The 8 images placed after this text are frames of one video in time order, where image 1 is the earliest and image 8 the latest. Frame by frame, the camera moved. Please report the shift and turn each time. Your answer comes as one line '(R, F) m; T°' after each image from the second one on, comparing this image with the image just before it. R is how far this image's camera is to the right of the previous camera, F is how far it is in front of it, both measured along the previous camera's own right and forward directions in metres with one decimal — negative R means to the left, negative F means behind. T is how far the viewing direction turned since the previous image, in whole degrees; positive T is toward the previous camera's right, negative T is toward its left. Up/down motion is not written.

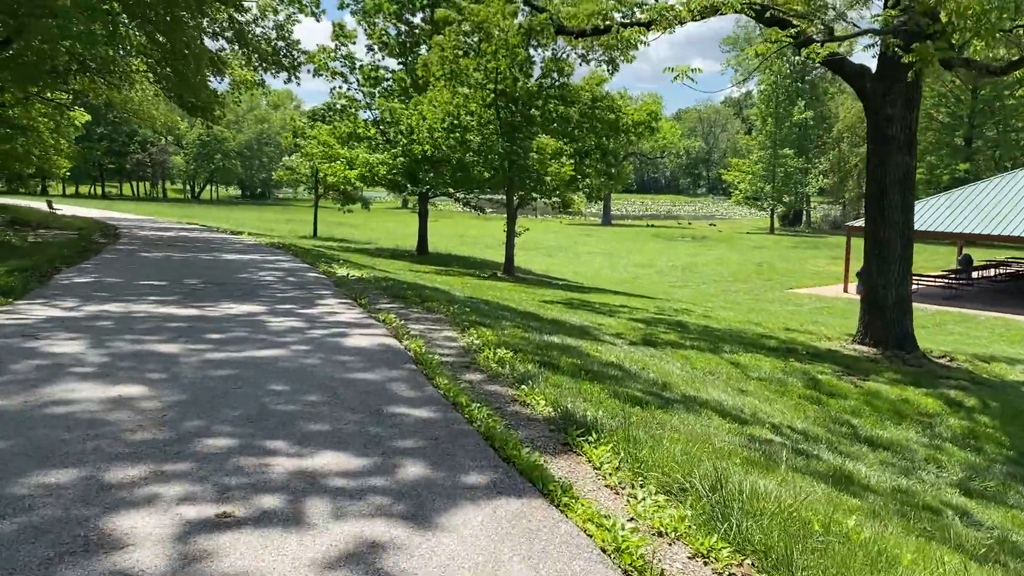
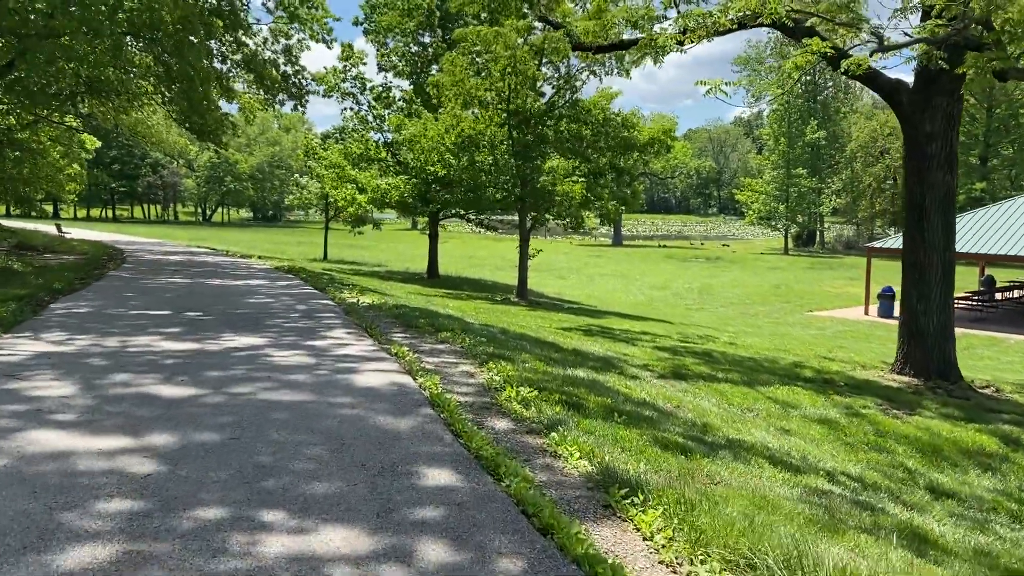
(-0.1, +0.5) m; -1°
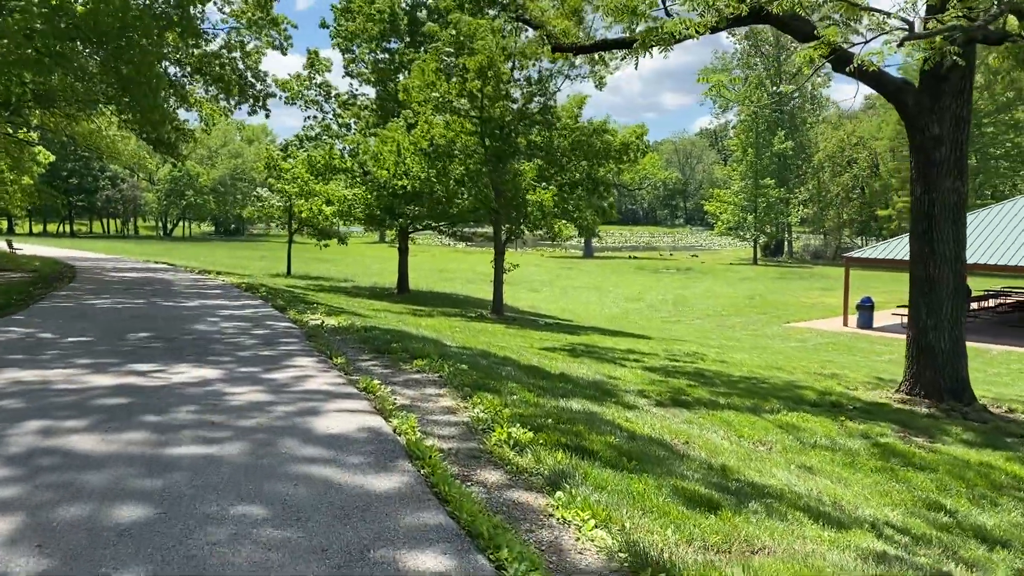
(-0.1, +0.8) m; +2°
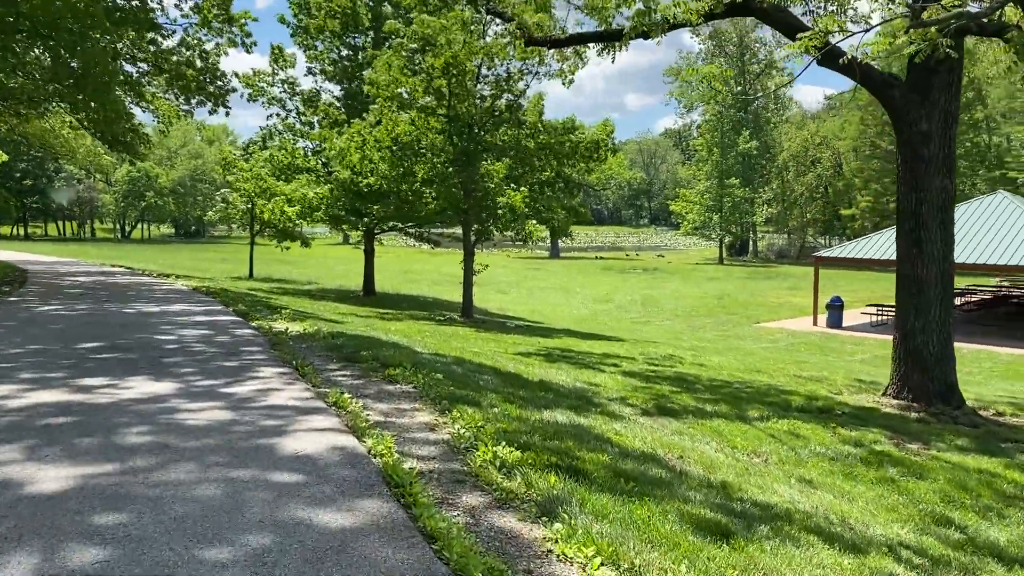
(-0.1, +0.4) m; +2°
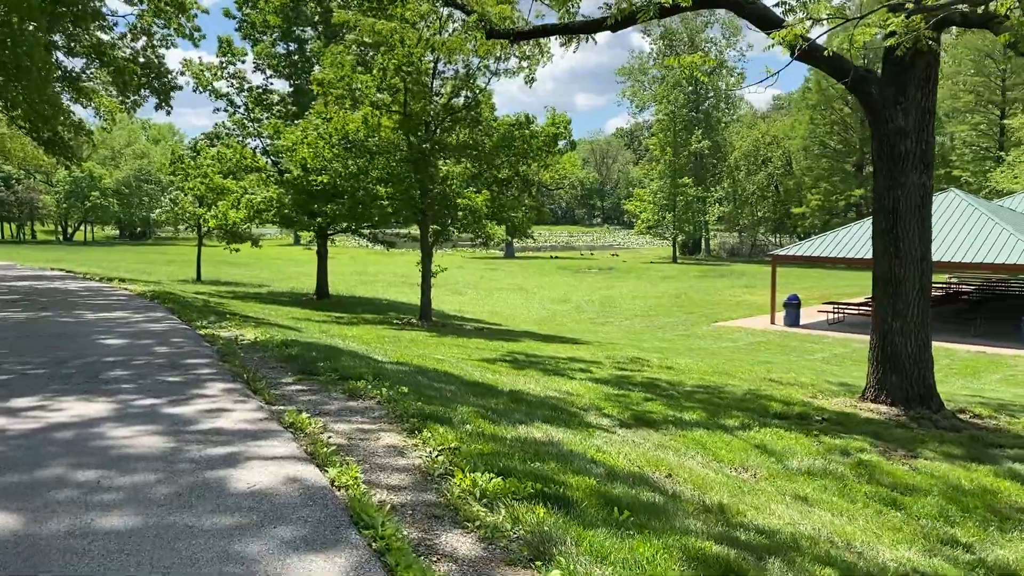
(-0.1, +0.5) m; +3°
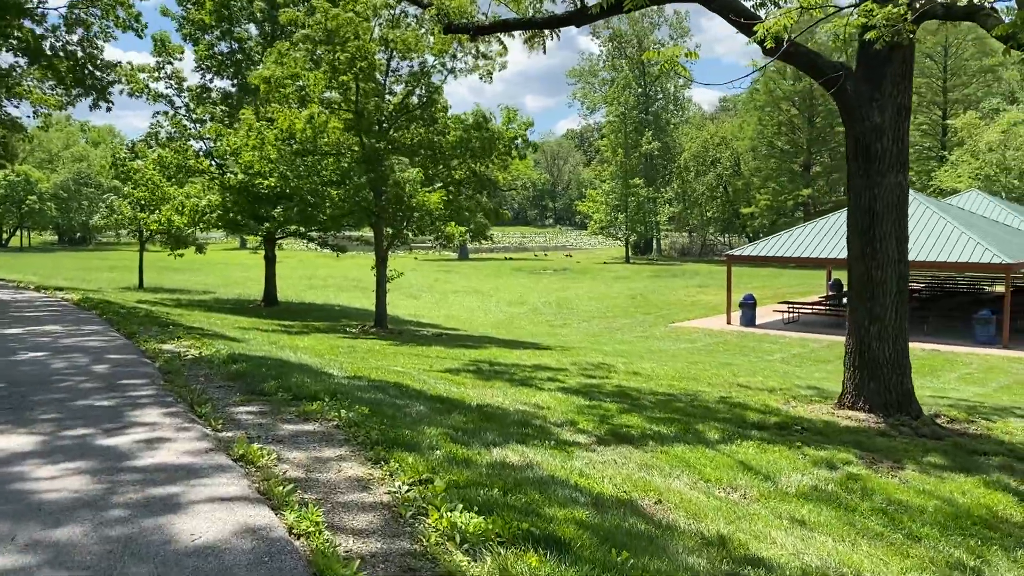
(-0.1, +0.5) m; +3°
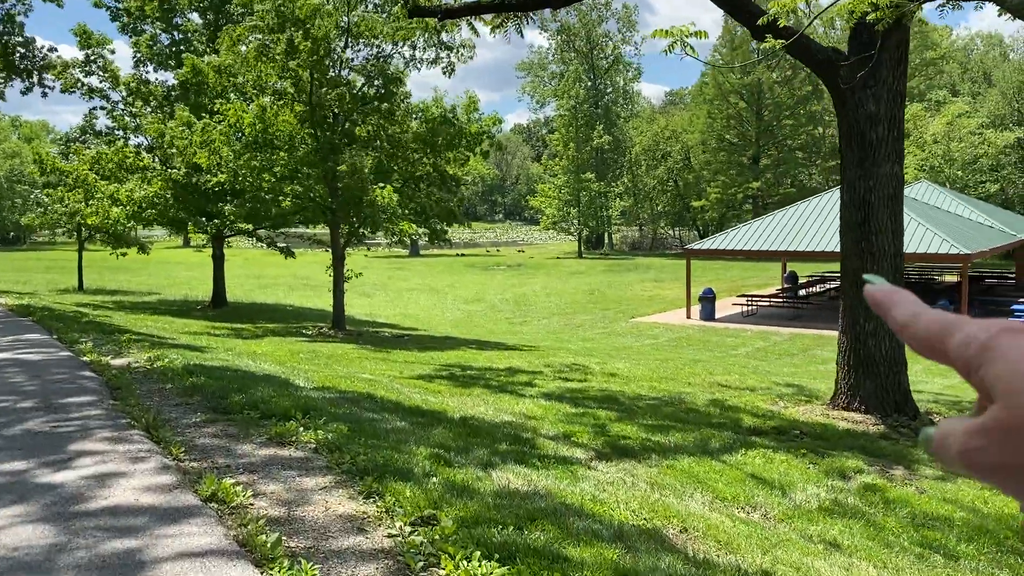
(-0.3, +0.5) m; +3°
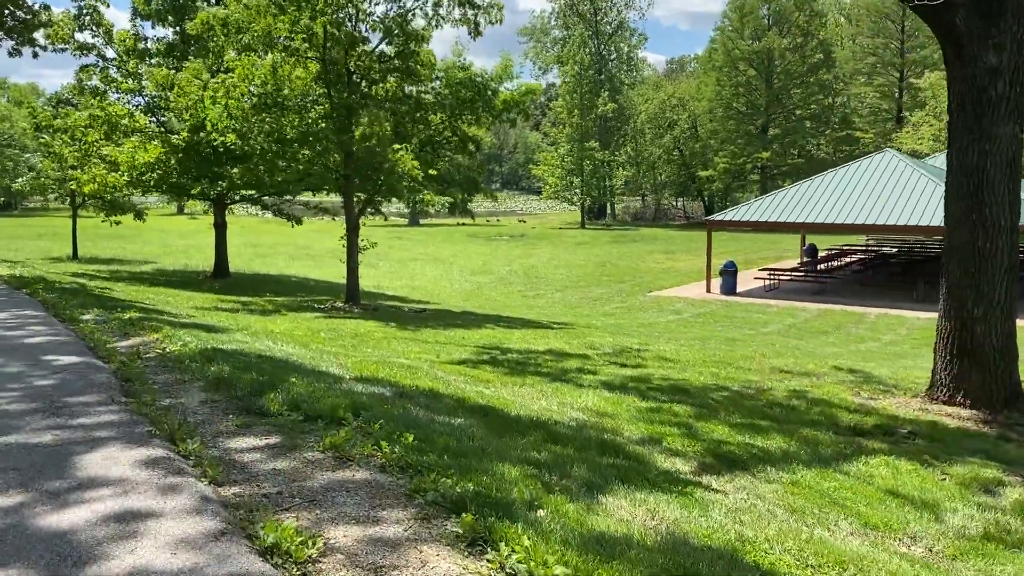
(-0.5, +1.0) m; 0°
